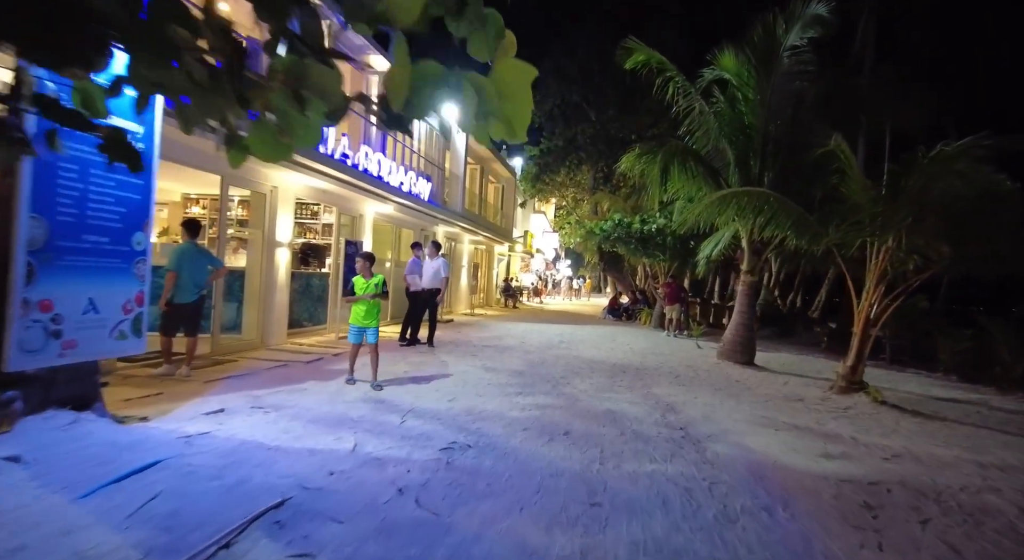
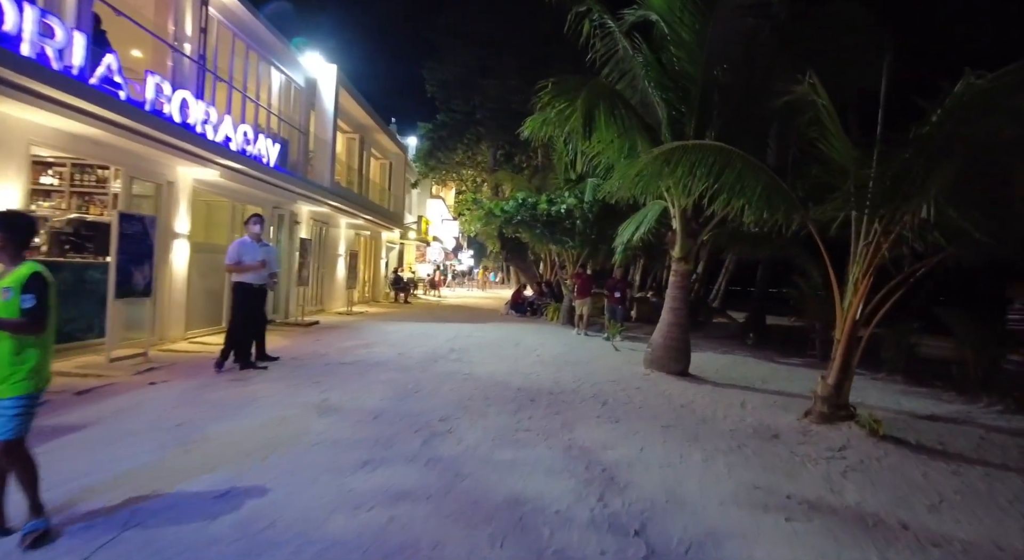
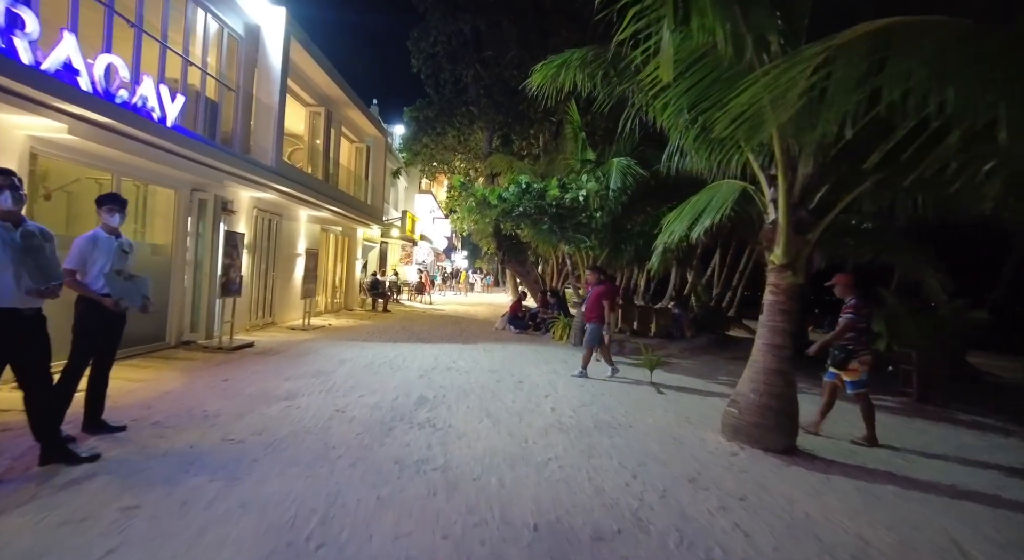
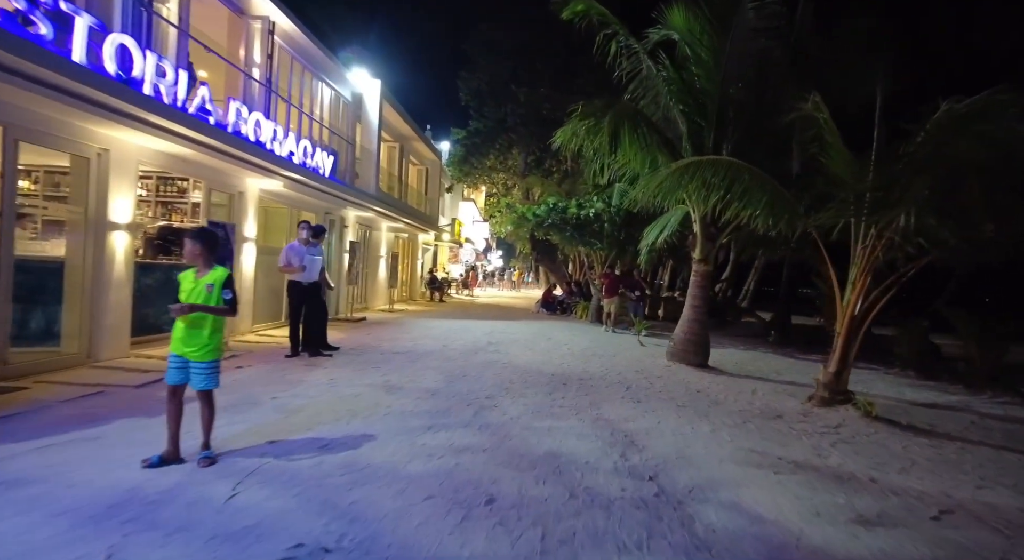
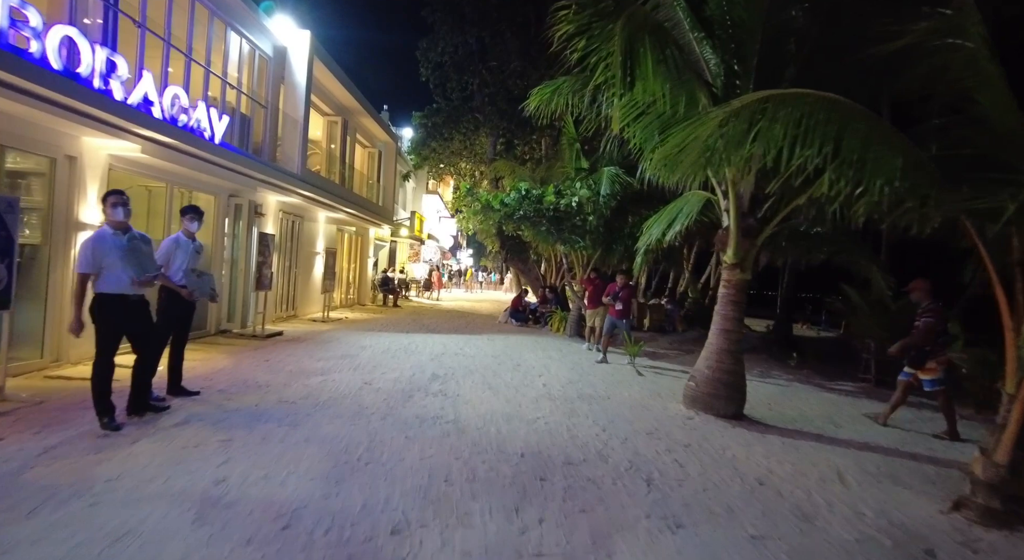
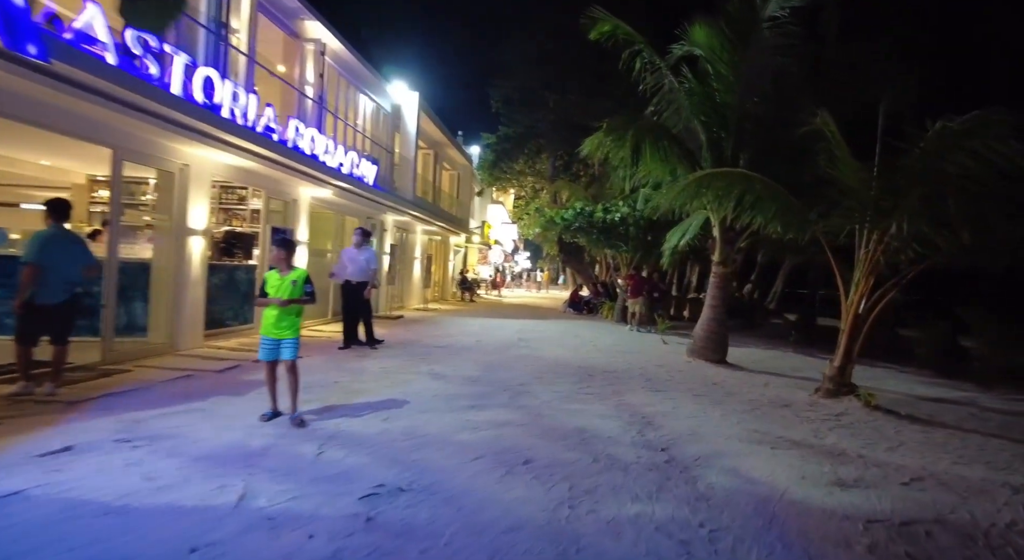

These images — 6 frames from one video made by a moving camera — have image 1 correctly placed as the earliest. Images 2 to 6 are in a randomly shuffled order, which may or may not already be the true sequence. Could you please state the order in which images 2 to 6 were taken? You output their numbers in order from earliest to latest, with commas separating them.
6, 4, 2, 5, 3
